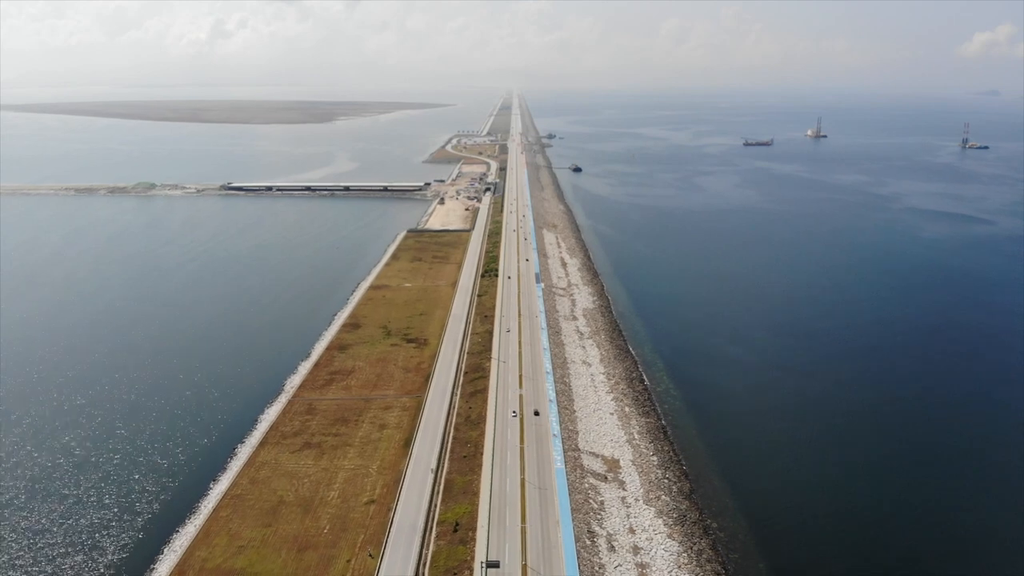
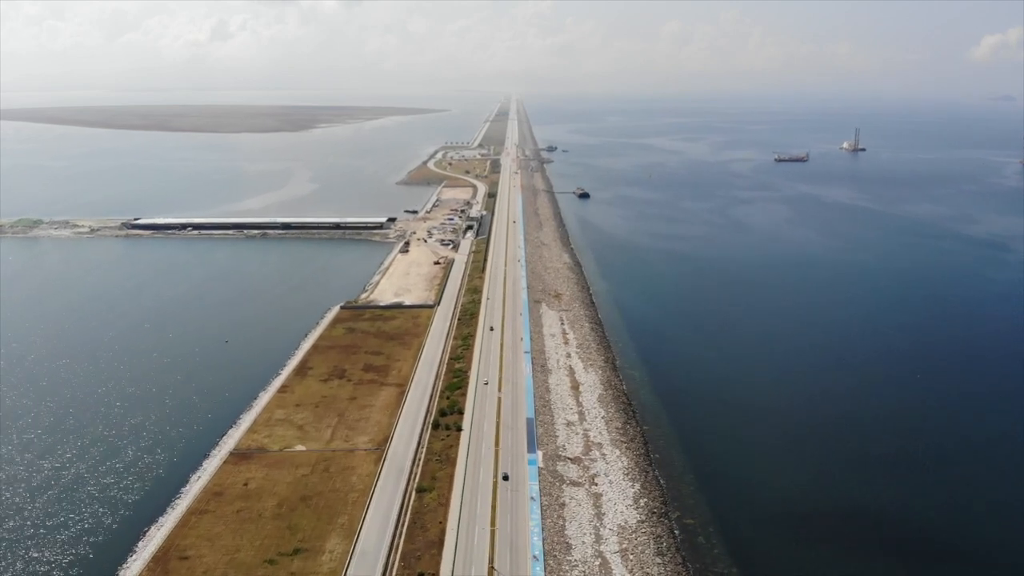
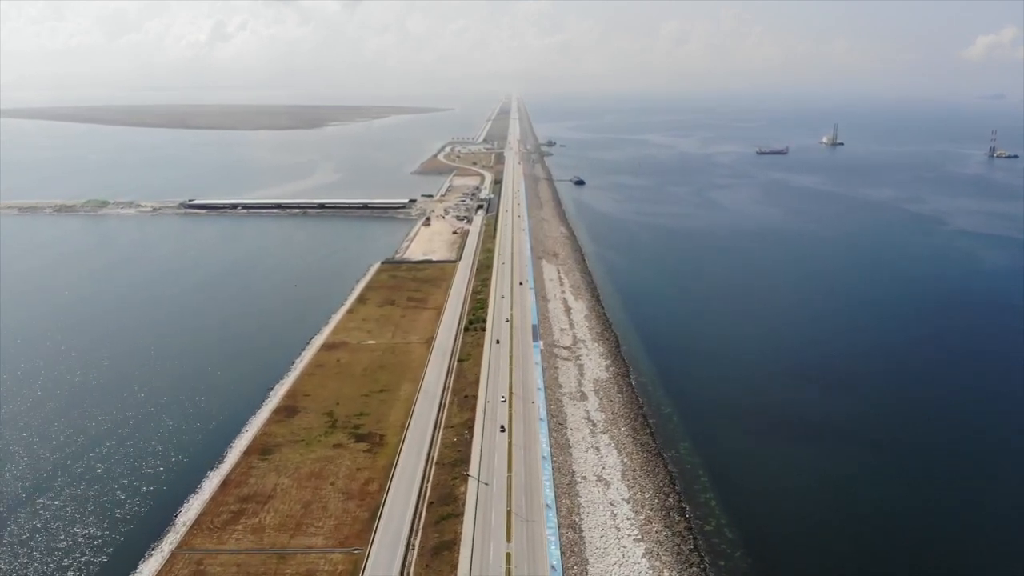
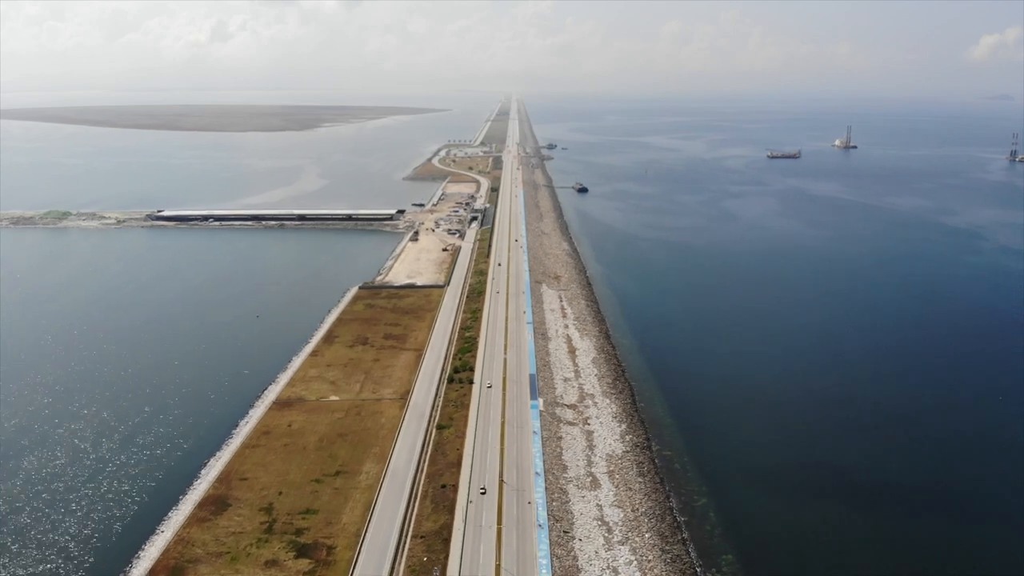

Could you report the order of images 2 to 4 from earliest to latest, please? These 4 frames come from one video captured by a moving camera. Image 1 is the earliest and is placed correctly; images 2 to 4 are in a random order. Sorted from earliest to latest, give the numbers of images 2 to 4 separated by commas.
3, 4, 2
